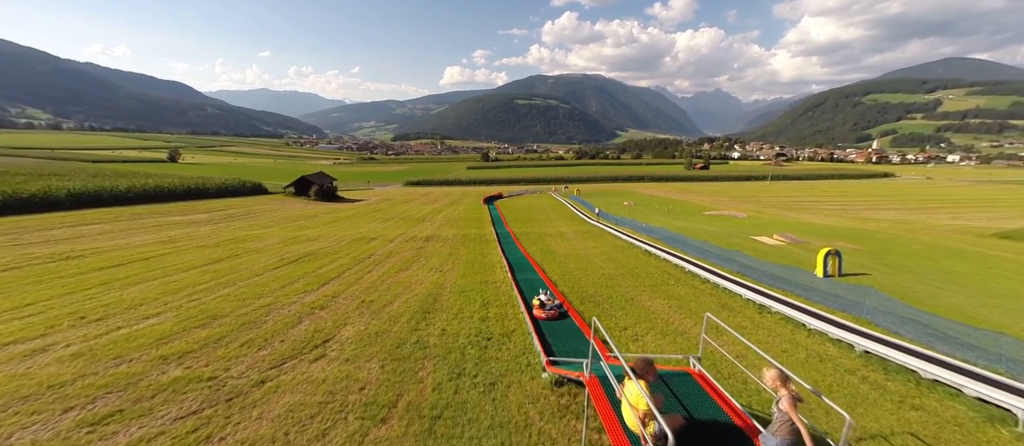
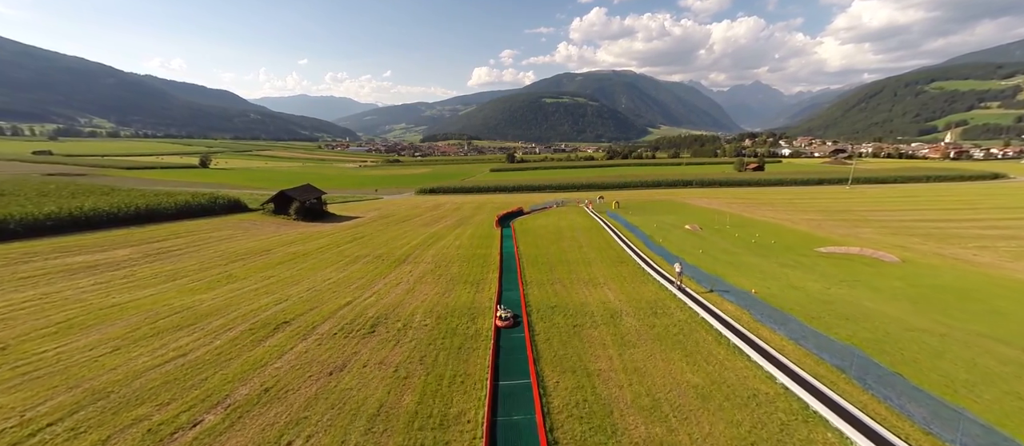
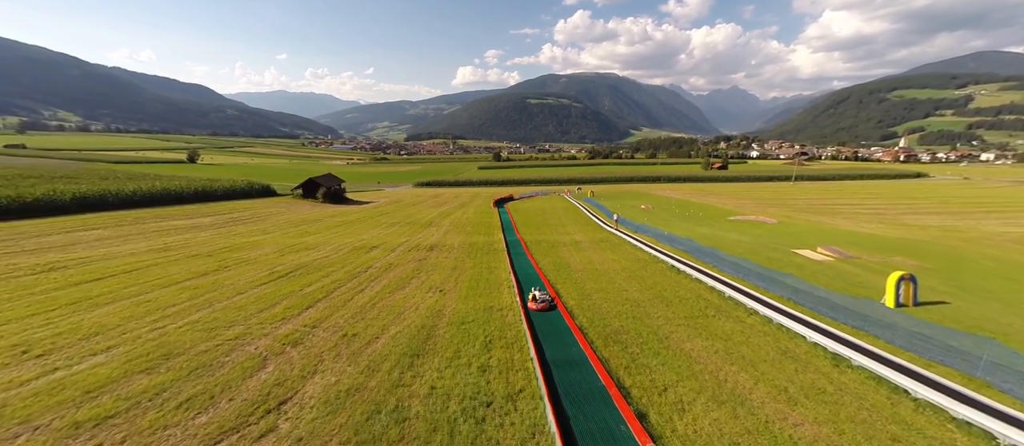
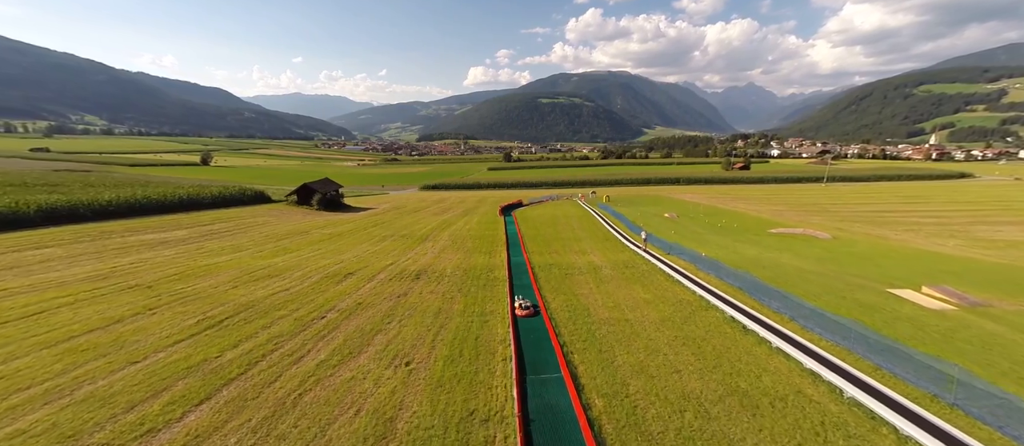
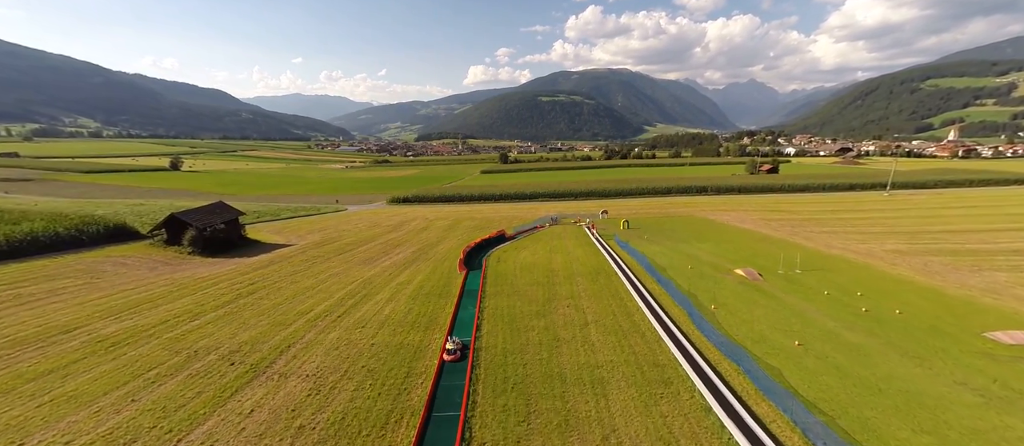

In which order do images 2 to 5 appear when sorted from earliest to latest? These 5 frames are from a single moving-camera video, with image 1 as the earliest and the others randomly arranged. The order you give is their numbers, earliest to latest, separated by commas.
3, 4, 2, 5
